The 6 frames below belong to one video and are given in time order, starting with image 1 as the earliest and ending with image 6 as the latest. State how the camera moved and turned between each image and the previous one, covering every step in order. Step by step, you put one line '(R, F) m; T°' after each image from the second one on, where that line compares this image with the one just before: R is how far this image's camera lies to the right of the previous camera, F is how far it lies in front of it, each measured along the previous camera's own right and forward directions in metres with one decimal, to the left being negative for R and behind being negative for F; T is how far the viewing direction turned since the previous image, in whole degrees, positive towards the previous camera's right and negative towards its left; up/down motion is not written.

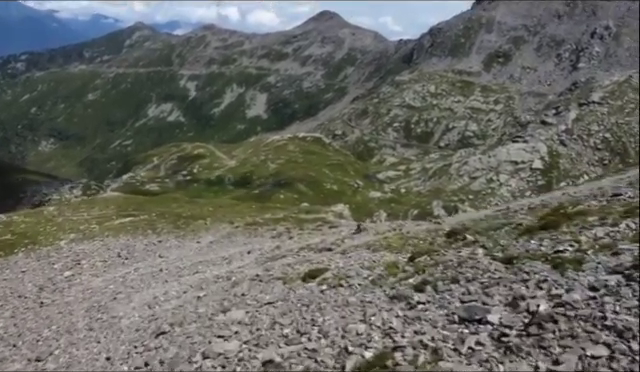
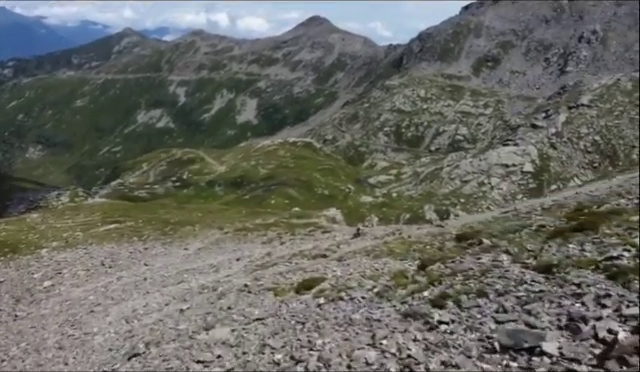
(-0.1, +1.5) m; +1°
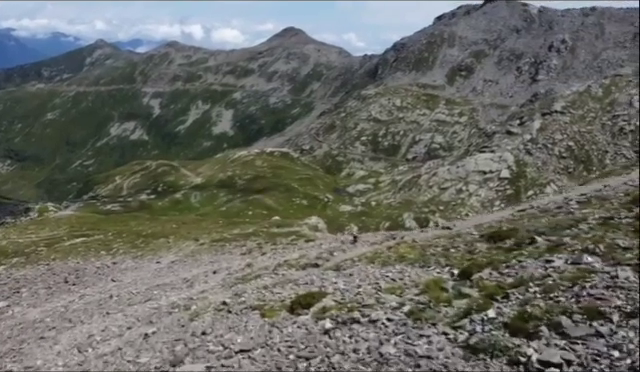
(-0.4, +2.5) m; +3°
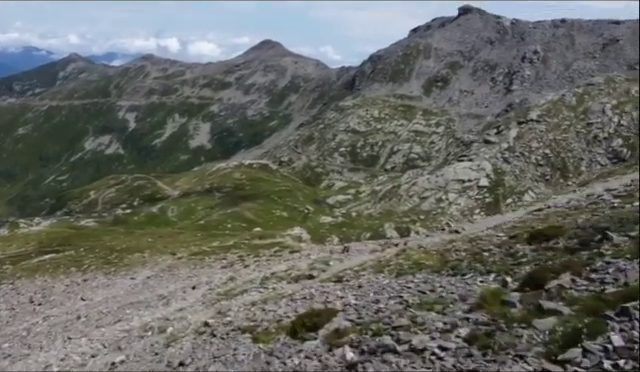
(-0.4, +1.8) m; +2°
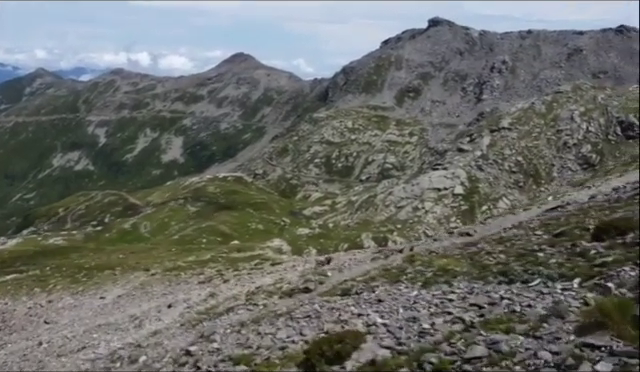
(-0.5, +1.8) m; +3°
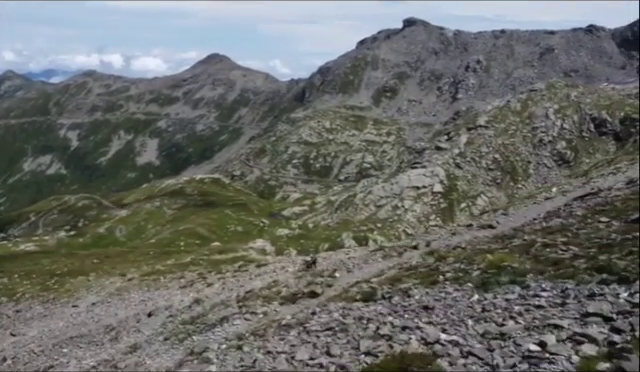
(-0.6, +1.7) m; +3°
